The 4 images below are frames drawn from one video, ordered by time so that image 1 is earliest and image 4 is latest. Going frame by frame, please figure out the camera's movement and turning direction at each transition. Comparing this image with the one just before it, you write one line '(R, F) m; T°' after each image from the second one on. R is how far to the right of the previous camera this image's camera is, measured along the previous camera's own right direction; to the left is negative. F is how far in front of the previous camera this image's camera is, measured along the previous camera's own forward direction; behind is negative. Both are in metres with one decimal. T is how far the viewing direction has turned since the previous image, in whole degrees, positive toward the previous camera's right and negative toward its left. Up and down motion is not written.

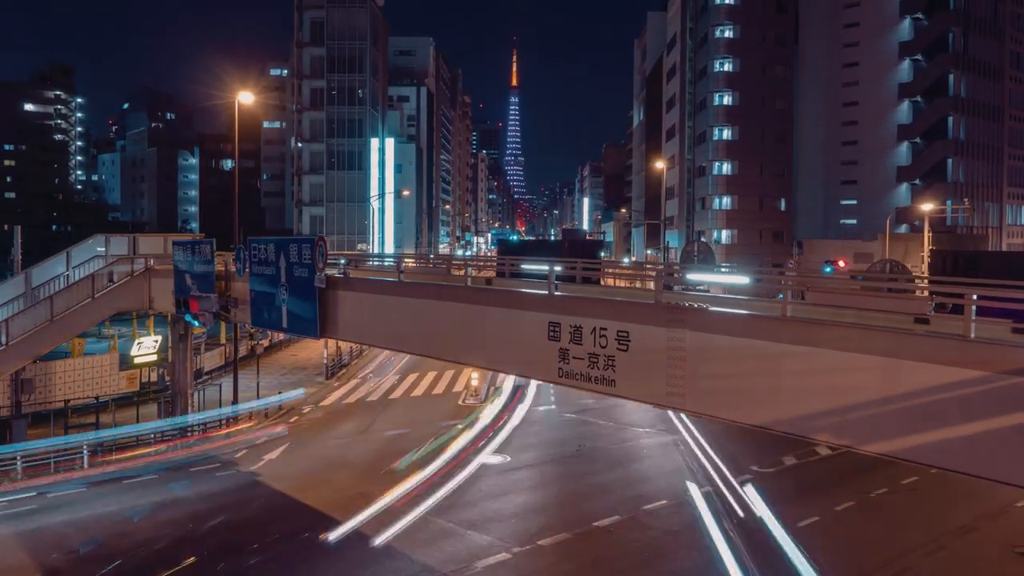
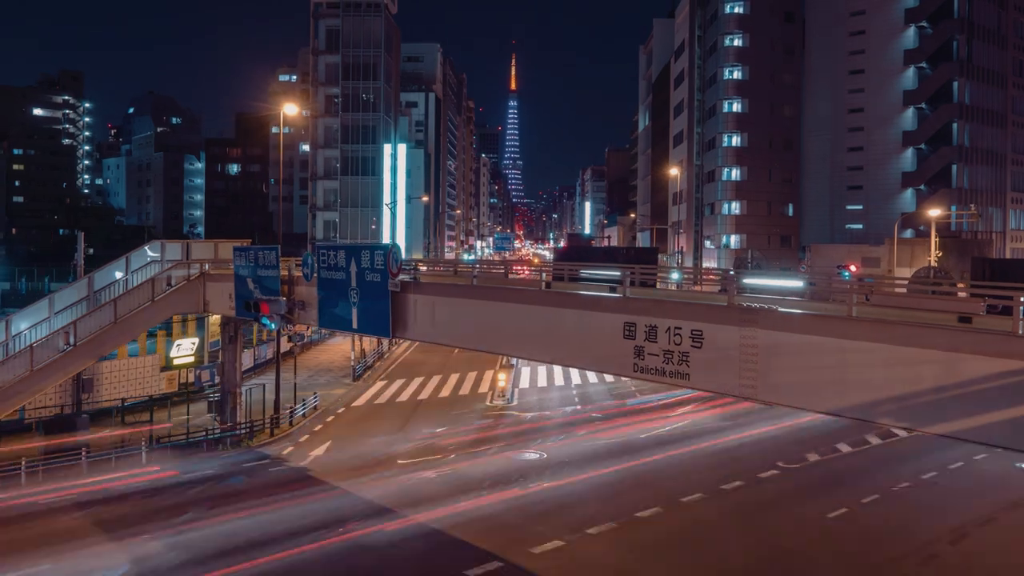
(-0.8, -1.0) m; 0°
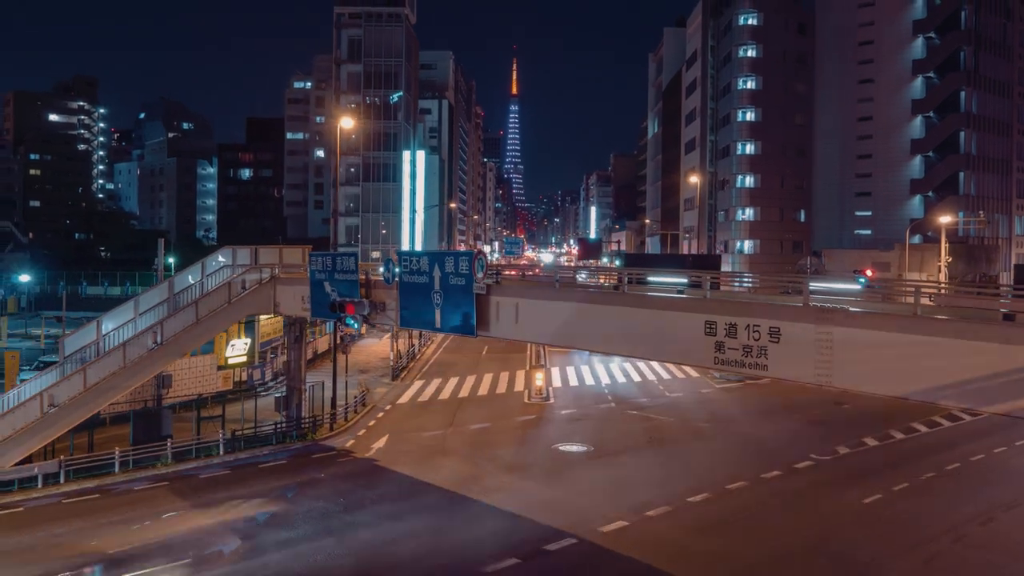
(-1.1, -1.6) m; 0°
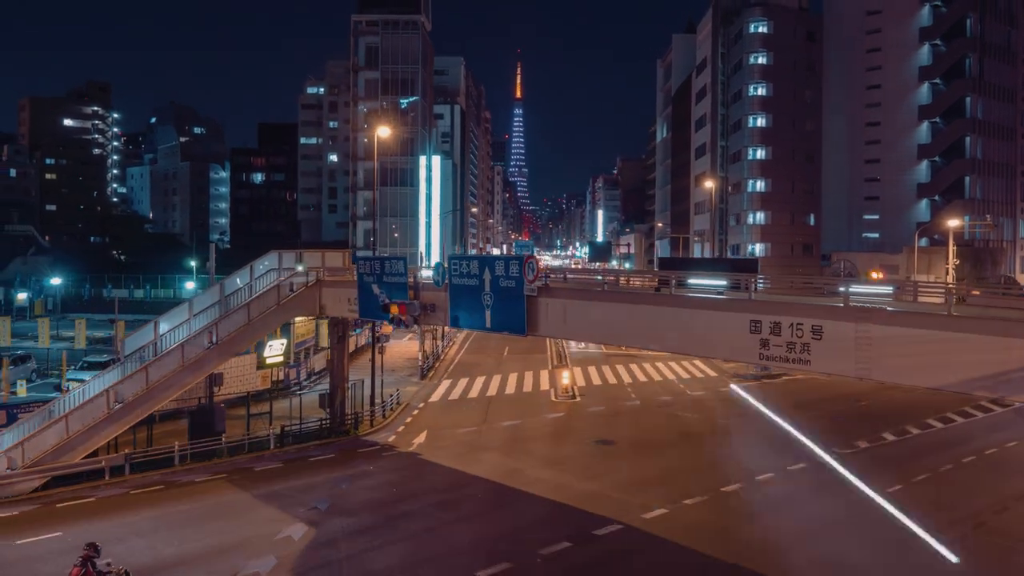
(-0.7, -1.2) m; 0°
